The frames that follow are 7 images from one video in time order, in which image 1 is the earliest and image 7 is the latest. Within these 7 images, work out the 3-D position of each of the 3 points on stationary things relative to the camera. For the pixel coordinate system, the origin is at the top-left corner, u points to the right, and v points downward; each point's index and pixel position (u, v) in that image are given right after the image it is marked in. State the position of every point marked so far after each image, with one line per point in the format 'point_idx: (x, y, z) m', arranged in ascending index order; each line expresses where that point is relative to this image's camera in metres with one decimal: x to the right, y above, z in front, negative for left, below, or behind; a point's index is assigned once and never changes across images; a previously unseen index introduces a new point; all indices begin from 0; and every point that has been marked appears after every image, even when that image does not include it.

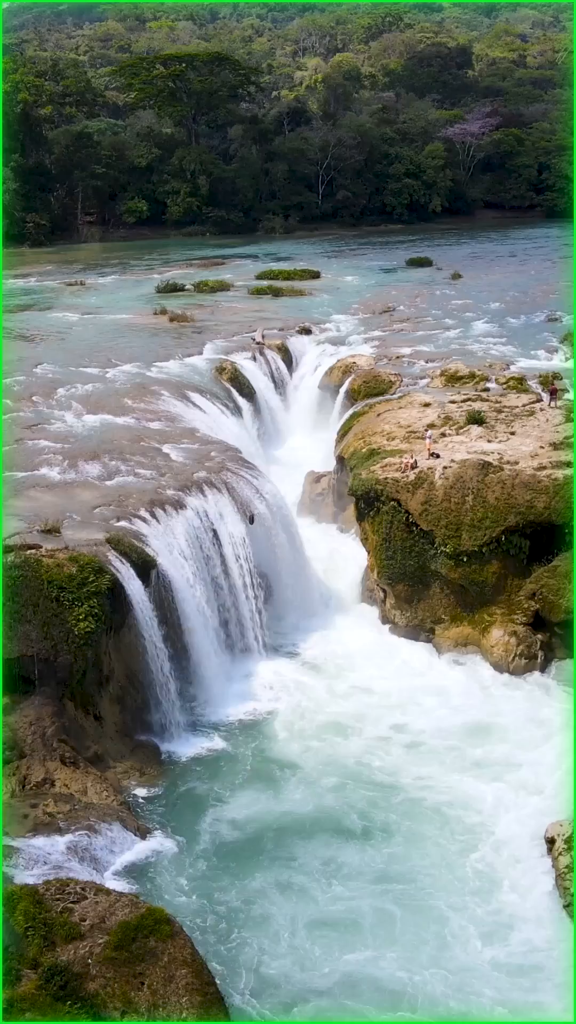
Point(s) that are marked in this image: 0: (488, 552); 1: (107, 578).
0: (+4.1, -0.8, +19.3) m
1: (-3.1, -1.1, +16.3) m
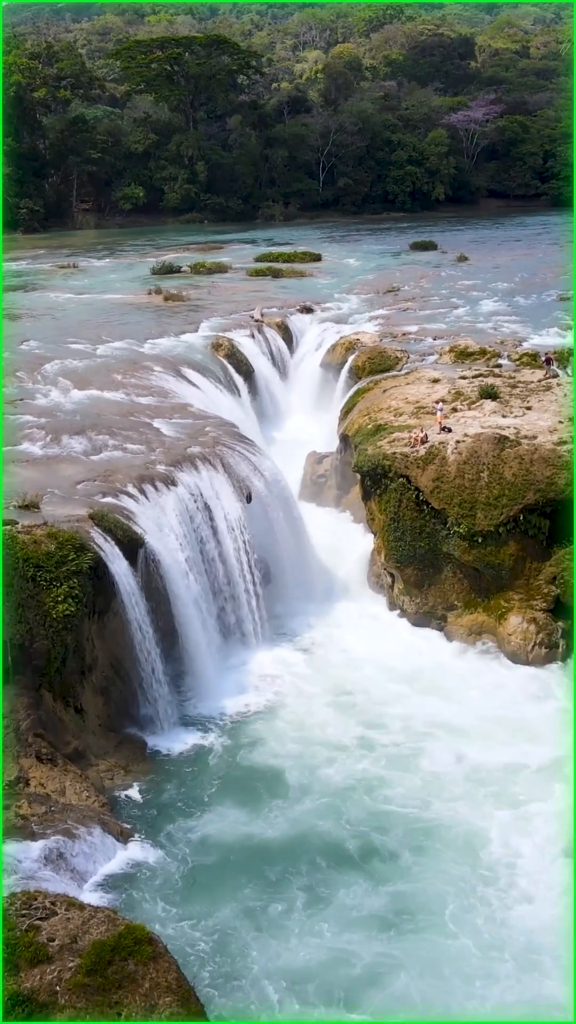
0: (+4.1, -0.4, +17.8) m
1: (-3.1, -0.7, +14.8) m
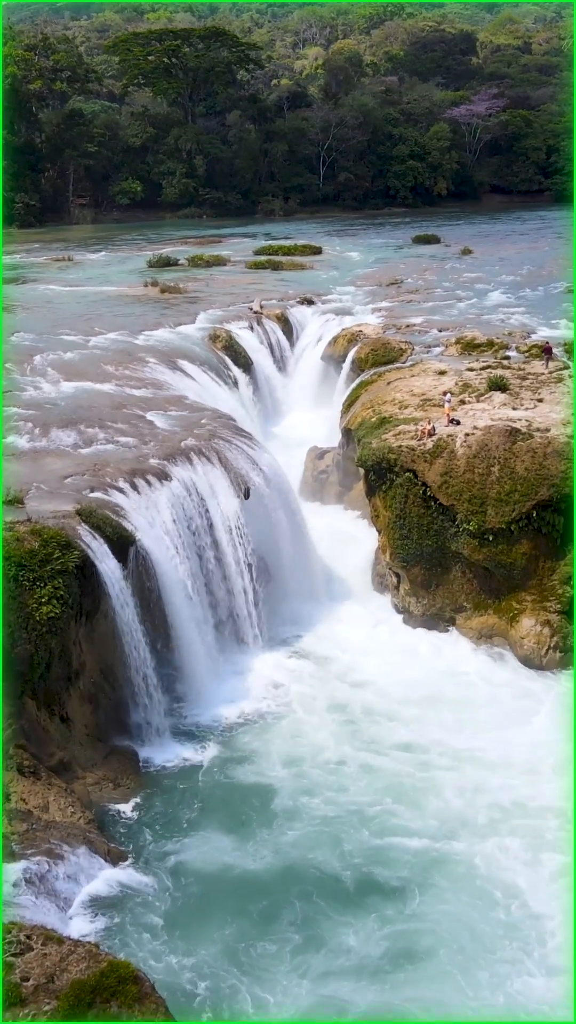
0: (+4.1, -0.3, +16.9) m
1: (-3.1, -0.6, +13.8) m
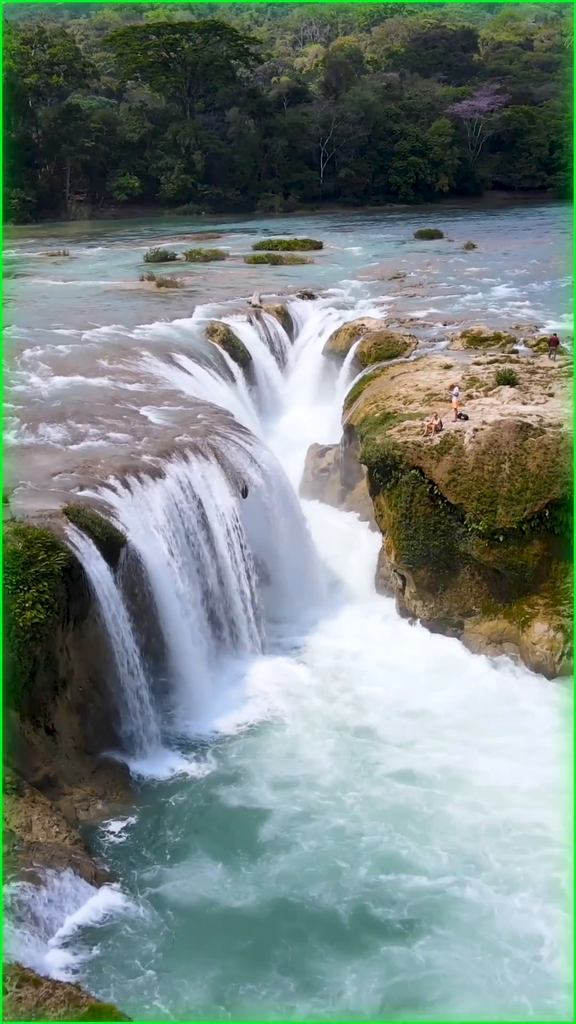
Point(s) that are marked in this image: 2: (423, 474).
0: (+4.1, -0.3, +16.0) m
1: (-3.1, -0.6, +13.0) m
2: (+2.4, +0.7, +16.9) m
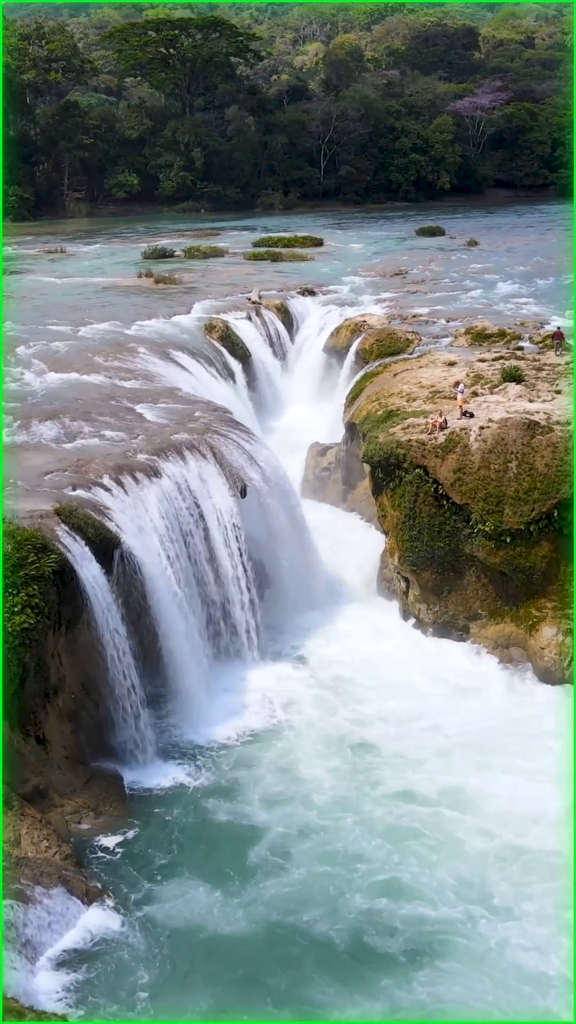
0: (+4.1, -0.3, +15.5) m
1: (-3.1, -0.6, +12.5) m
2: (+2.4, +0.7, +16.4) m
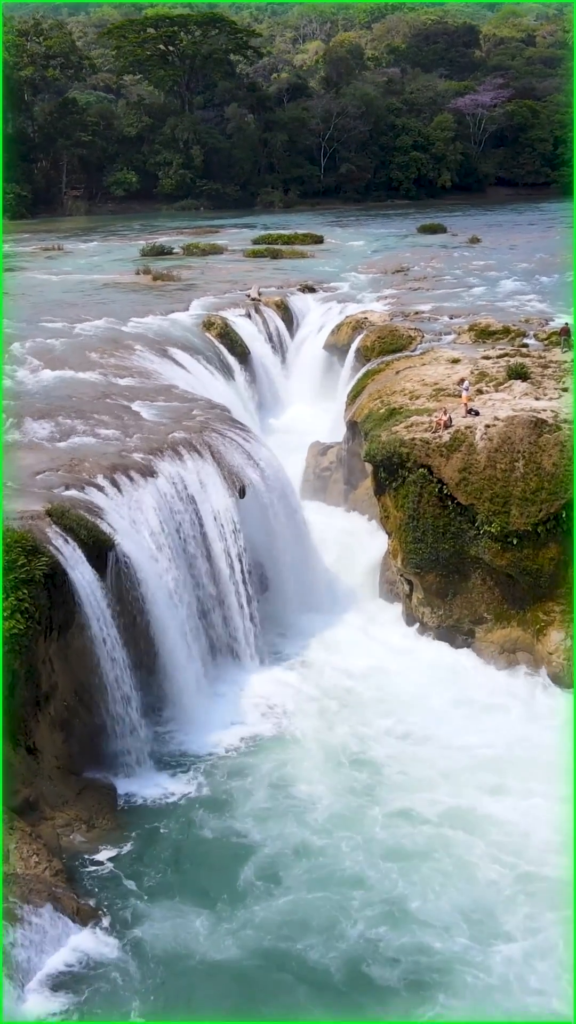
0: (+4.1, -0.3, +15.1) m
1: (-3.1, -0.6, +12.0) m
2: (+2.4, +0.7, +15.9) m
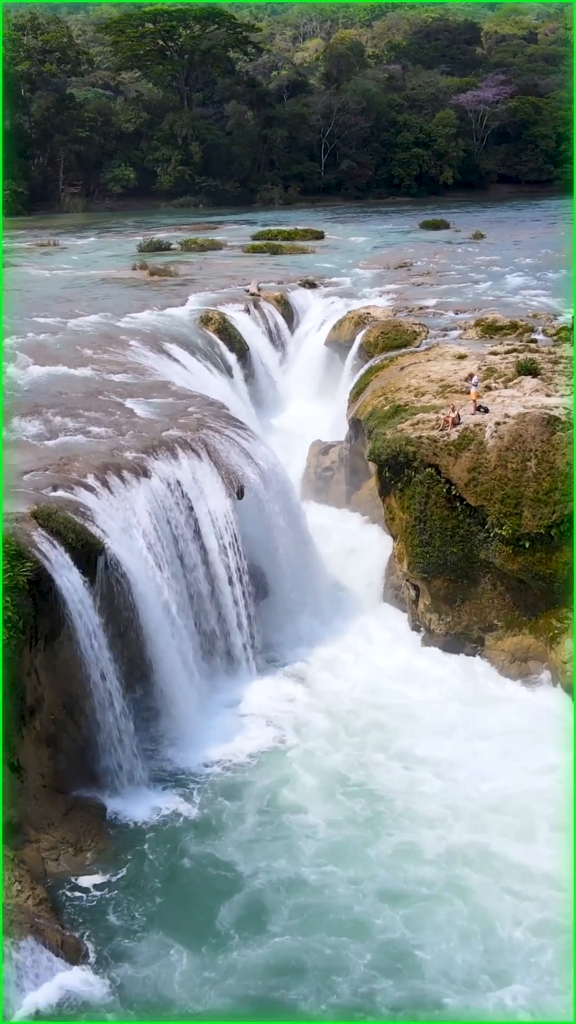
0: (+4.2, -0.4, +14.3) m
1: (-3.1, -0.7, +11.2) m
2: (+2.4, +0.6, +15.2) m
